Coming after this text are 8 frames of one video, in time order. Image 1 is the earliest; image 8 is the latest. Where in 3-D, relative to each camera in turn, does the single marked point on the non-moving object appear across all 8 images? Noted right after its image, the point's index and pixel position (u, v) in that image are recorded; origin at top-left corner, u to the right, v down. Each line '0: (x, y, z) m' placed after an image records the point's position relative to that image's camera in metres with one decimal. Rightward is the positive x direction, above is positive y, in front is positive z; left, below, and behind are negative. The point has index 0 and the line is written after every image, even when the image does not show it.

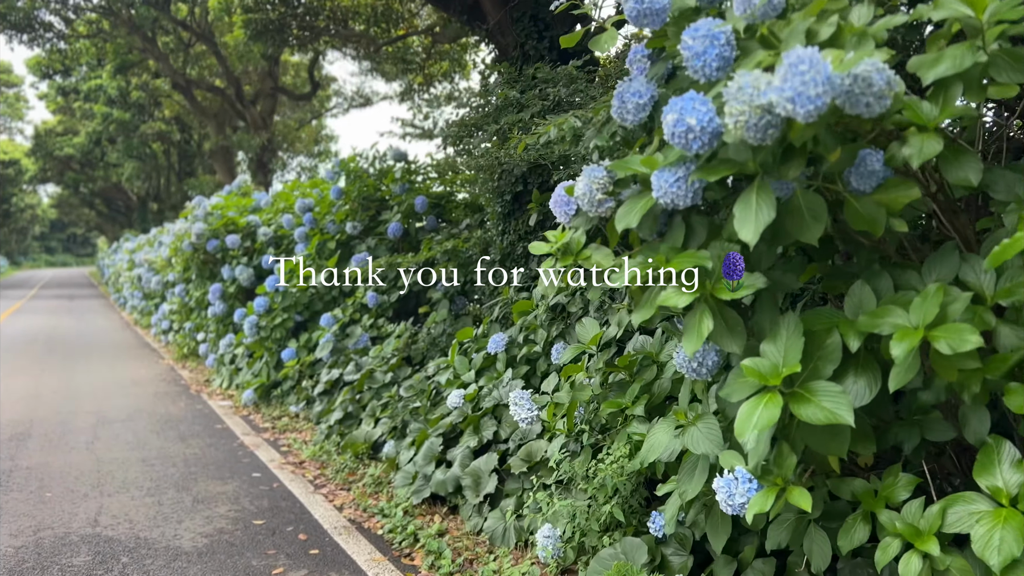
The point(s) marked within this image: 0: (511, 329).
0: (0.0, -0.2, +4.6) m
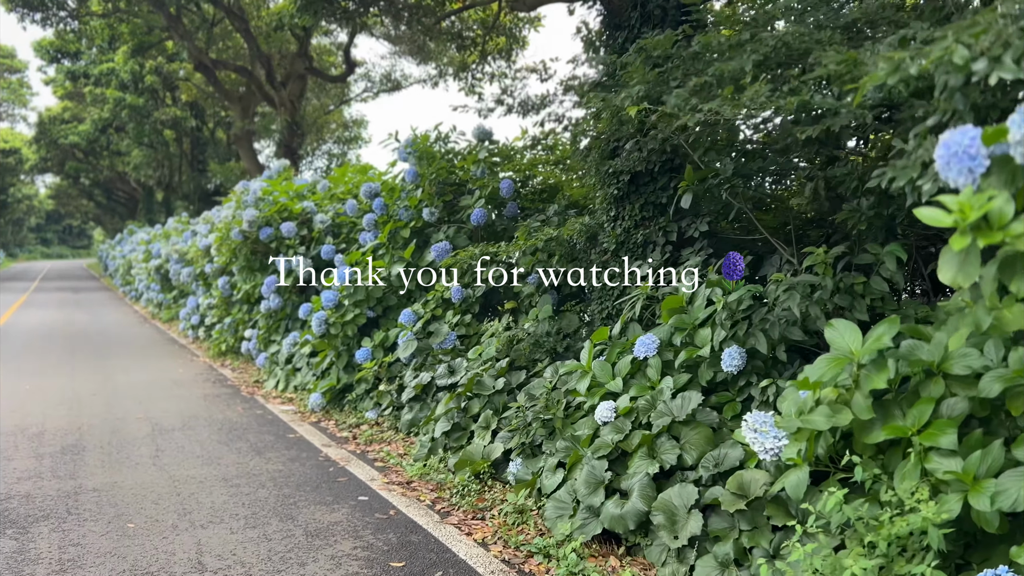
0: (+0.6, -0.2, +3.9) m
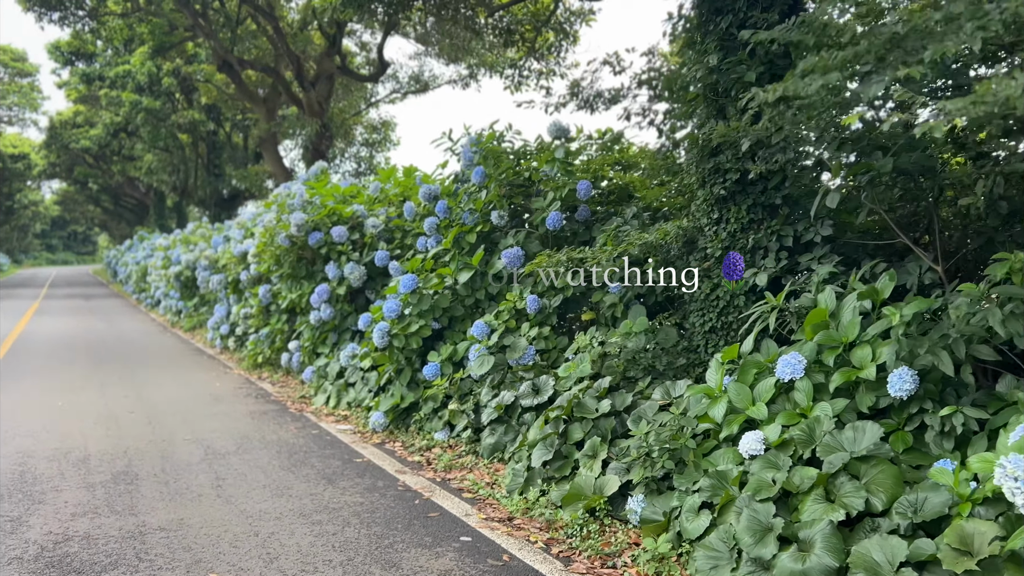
0: (+1.1, -0.2, +3.4) m
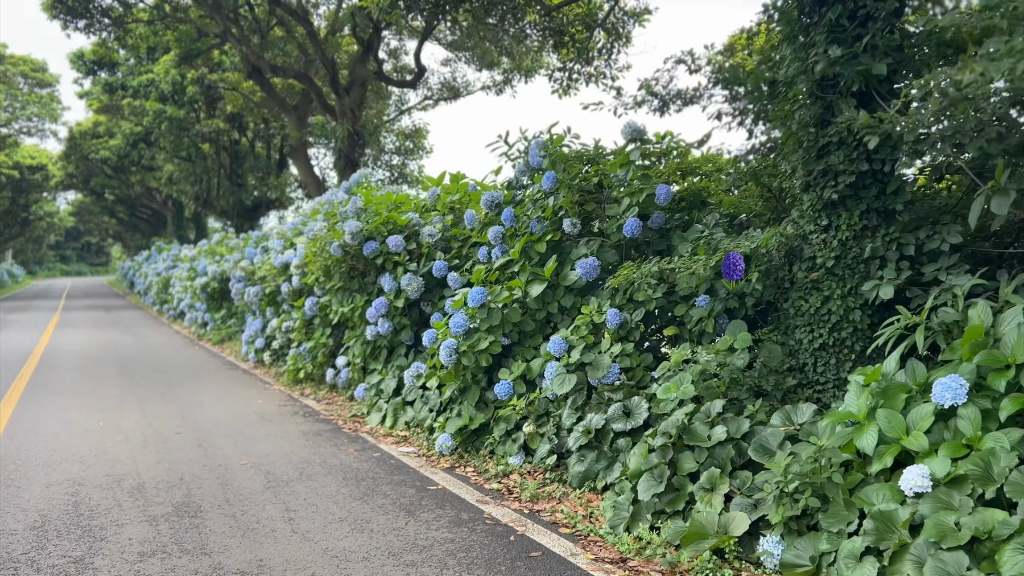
0: (+1.5, -0.3, +3.1) m
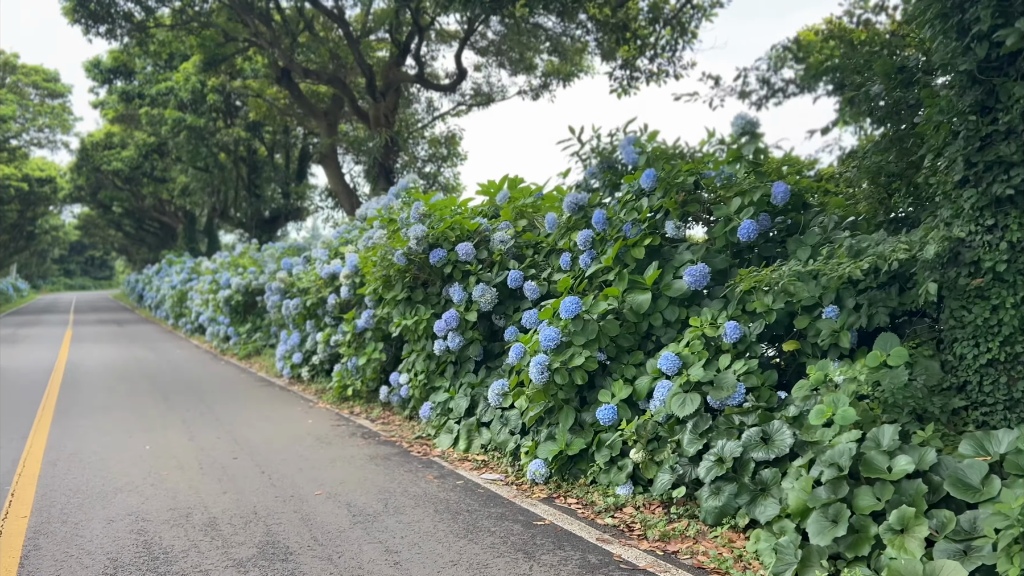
0: (+2.1, -0.3, +2.6) m
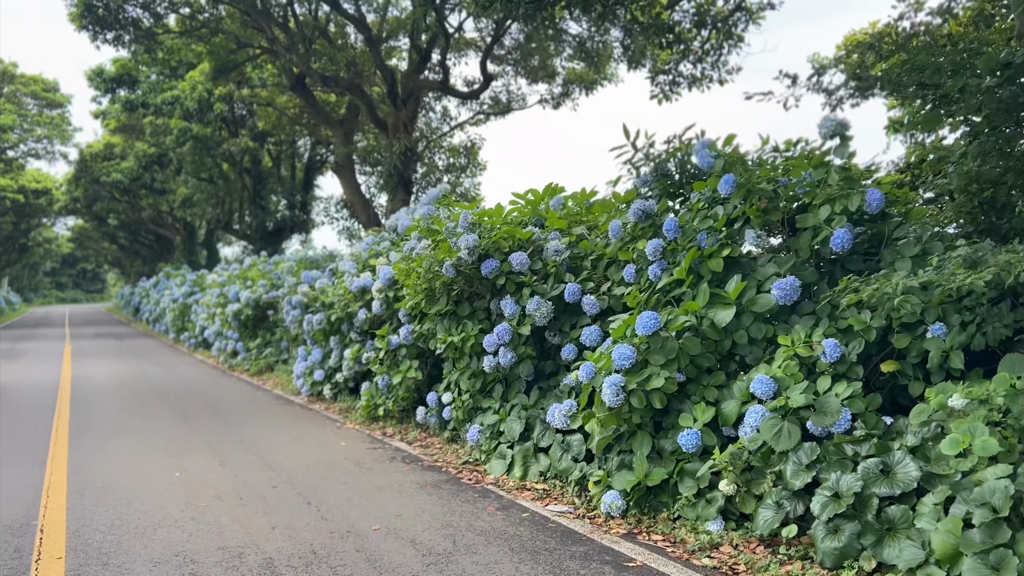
0: (+2.4, -0.3, +2.2) m
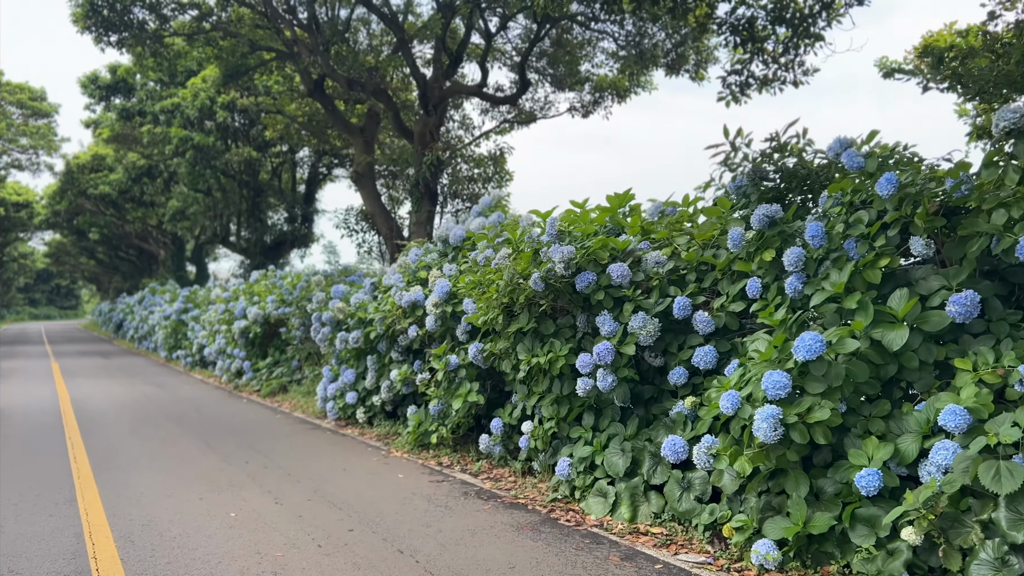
0: (+3.0, -0.4, +1.7) m
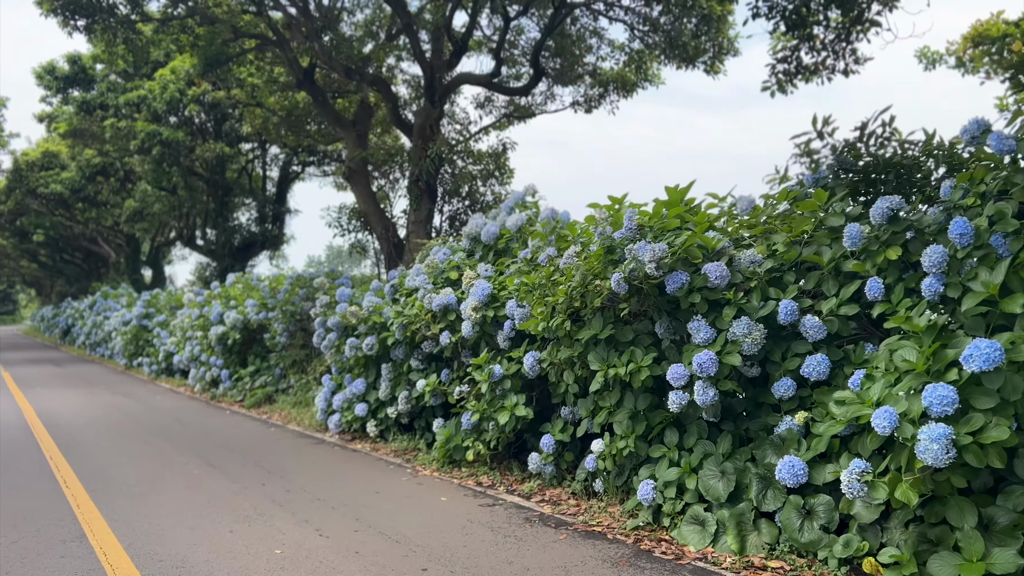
0: (+3.6, -0.4, +1.3) m
